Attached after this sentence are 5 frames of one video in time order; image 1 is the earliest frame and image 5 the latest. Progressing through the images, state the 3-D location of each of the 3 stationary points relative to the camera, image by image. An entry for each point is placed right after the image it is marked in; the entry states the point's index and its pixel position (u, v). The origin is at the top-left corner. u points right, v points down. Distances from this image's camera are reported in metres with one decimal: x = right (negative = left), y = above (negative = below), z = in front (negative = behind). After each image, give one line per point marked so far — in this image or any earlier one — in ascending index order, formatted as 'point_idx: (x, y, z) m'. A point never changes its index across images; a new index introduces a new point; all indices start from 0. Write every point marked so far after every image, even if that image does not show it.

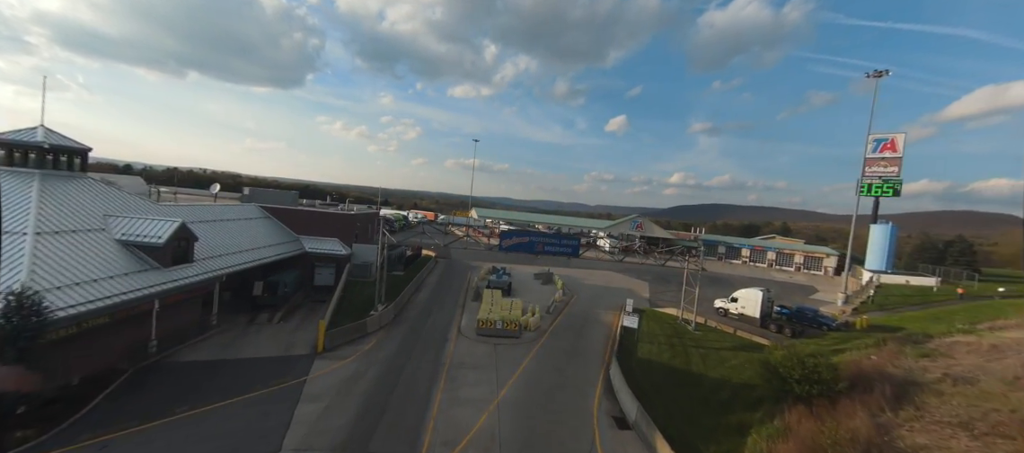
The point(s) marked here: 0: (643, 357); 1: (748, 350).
0: (+6.9, -6.9, +17.9) m
1: (+13.0, -6.9, +18.9) m
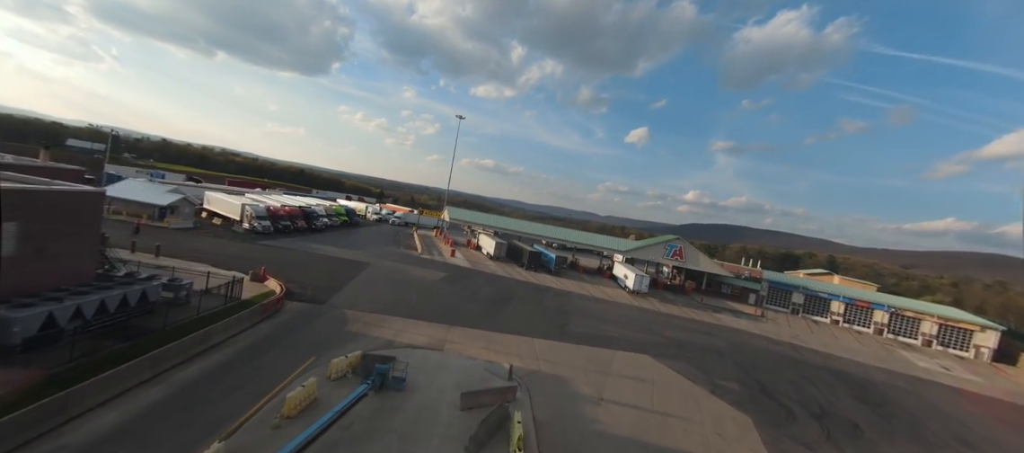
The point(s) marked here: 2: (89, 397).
0: (+2.2, -8.5, -4.3) m
1: (+8.3, -9.1, -3.4) m
2: (-12.3, -5.1, +9.7) m
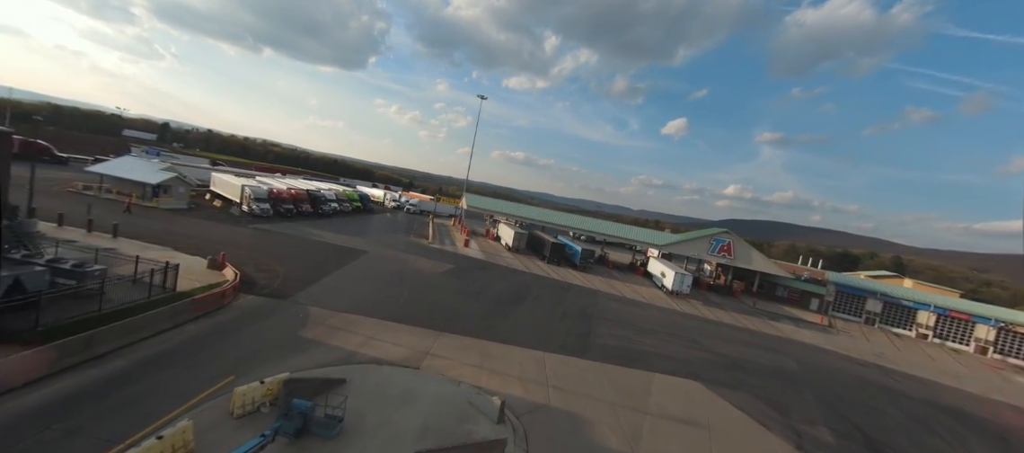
0: (+0.2, -8.2, -8.9) m
1: (+6.3, -8.9, -8.6) m
2: (-12.9, -4.2, +6.2) m
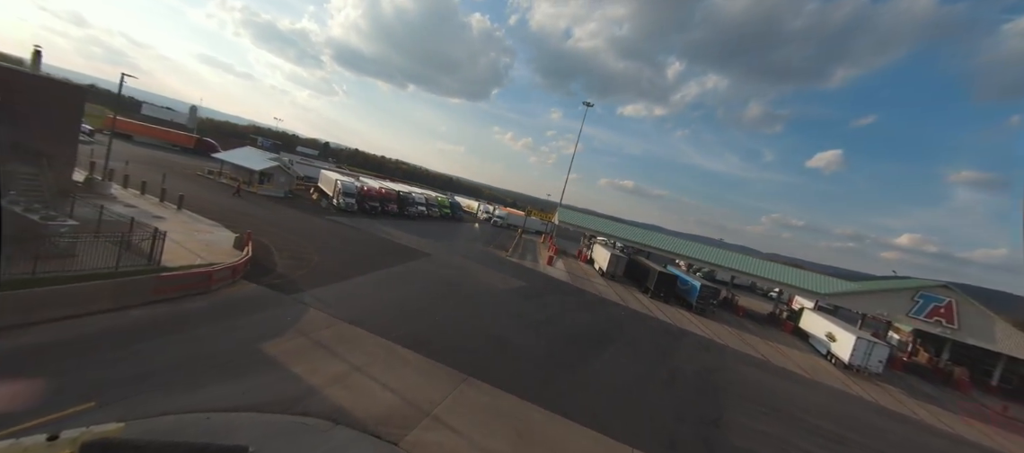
0: (-5.5, -6.0, -14.8) m
1: (+0.4, -7.1, -16.3) m
2: (-13.3, -2.3, +3.7) m
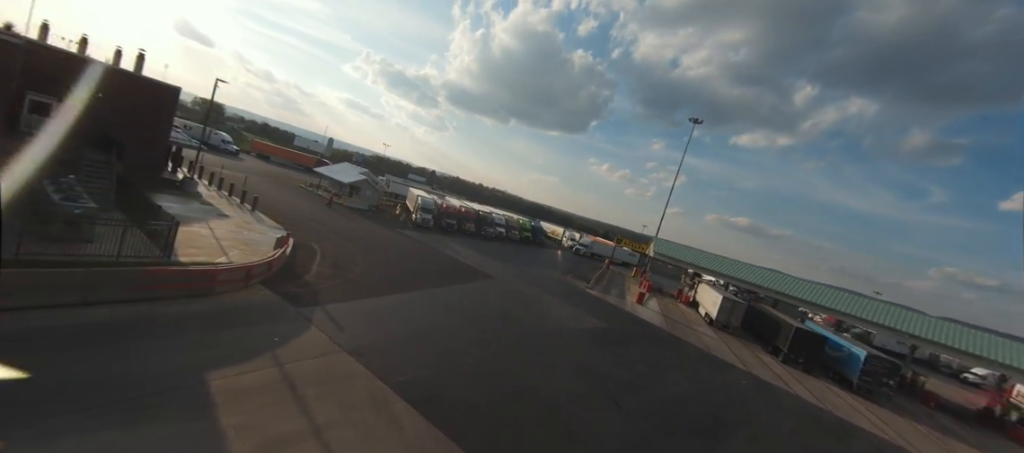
0: (-11.3, -3.5, -16.9) m
1: (-6.1, -4.8, -20.0) m
2: (-13.7, -1.2, +3.2) m
